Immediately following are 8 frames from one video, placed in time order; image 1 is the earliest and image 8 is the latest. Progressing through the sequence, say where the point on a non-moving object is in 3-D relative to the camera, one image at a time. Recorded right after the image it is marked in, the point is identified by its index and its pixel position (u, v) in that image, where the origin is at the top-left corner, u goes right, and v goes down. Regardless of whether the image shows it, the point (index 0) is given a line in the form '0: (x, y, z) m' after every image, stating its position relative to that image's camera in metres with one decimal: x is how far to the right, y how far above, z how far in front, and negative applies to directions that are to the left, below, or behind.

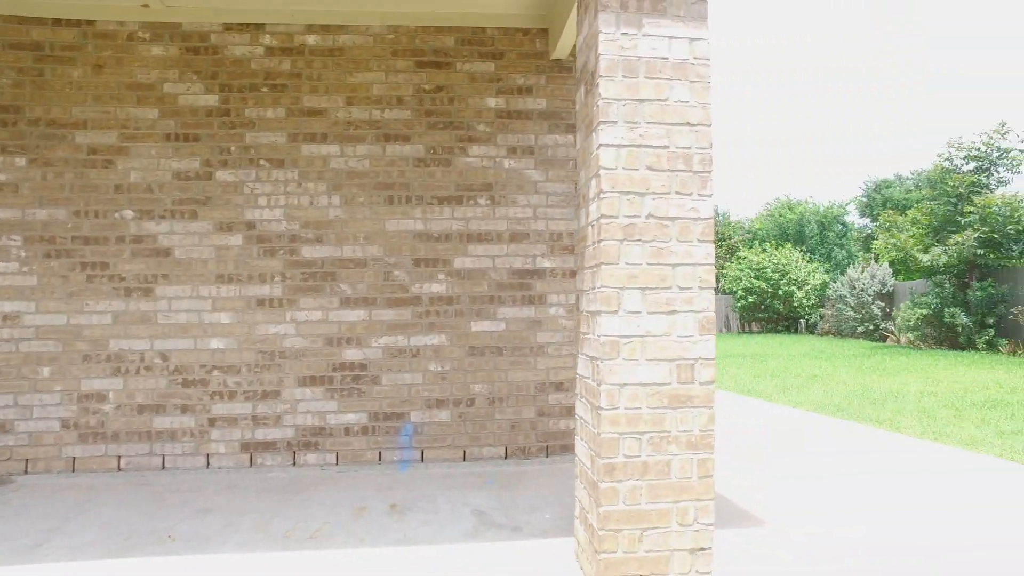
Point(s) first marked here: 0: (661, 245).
0: (+0.5, +0.1, +2.3) m
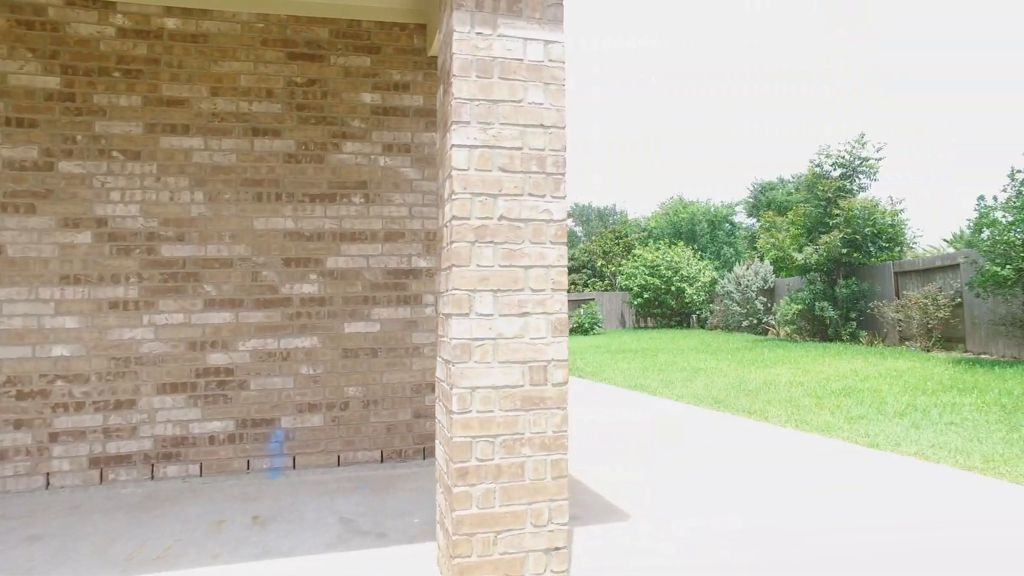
0: (0.0, +0.1, +2.3) m
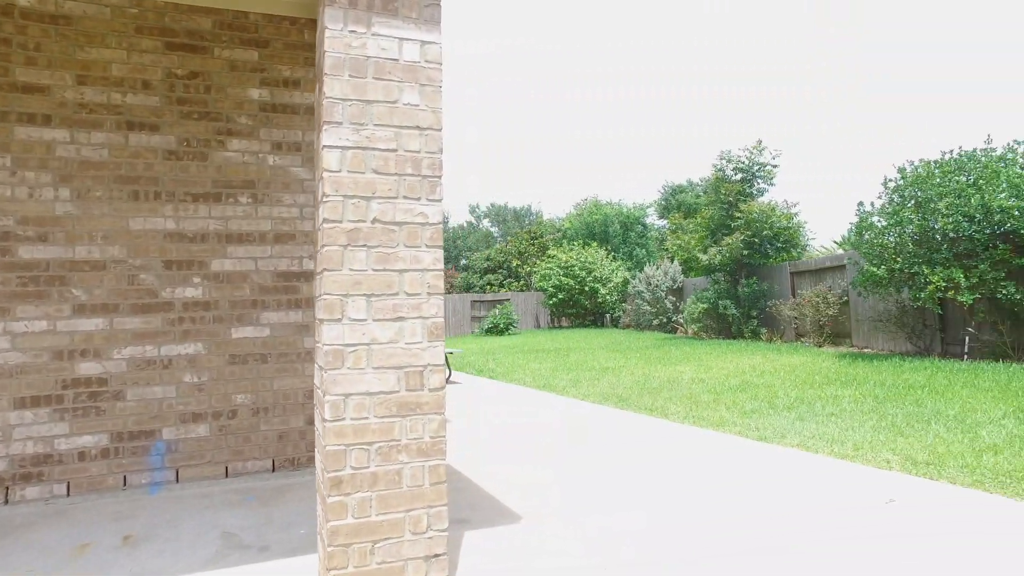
0: (-0.4, +0.1, +2.3) m
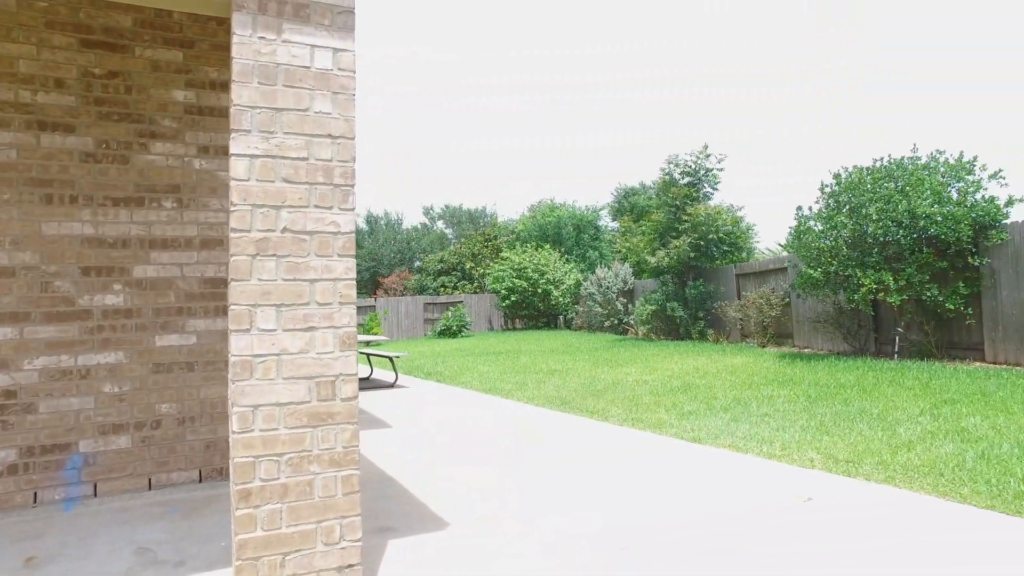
0: (-0.7, +0.1, +2.2) m
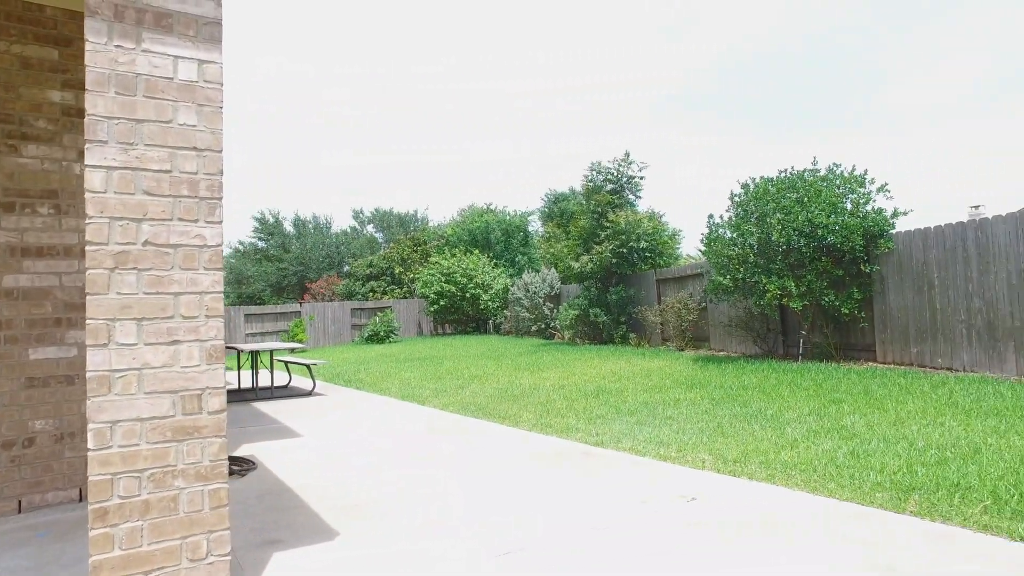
0: (-1.1, 0.0, +2.2) m
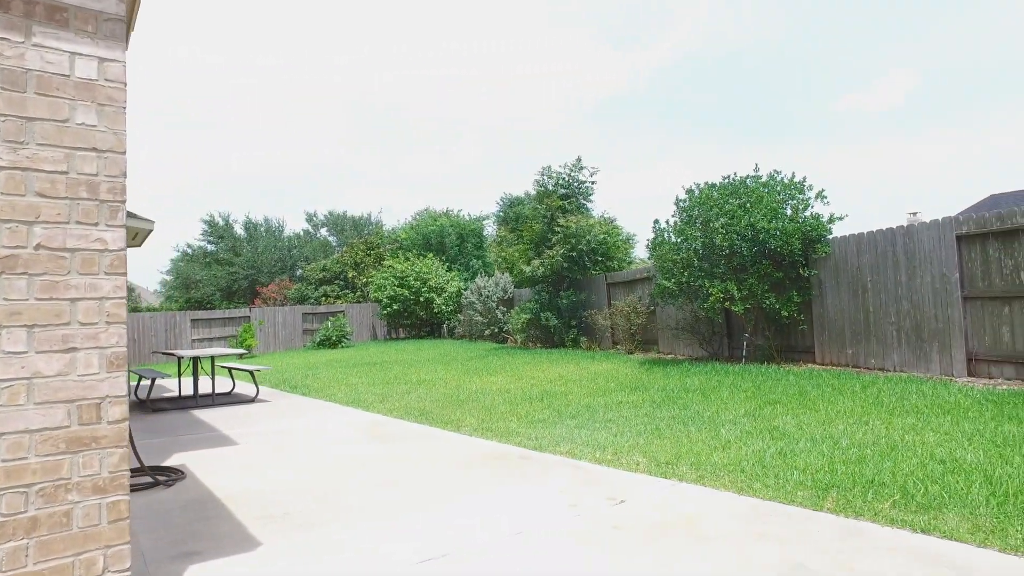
0: (-1.4, 0.0, +2.1) m
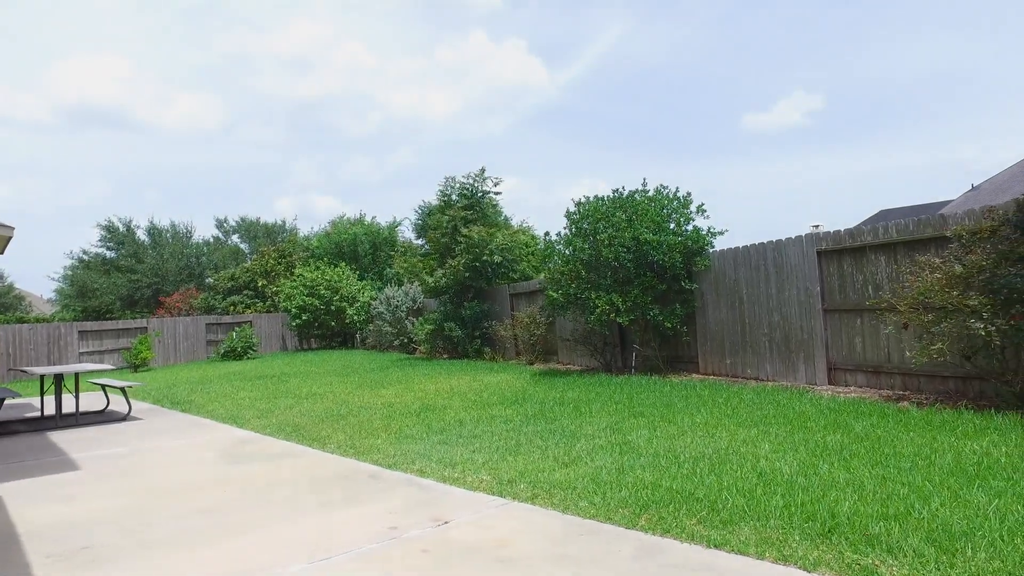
0: (-2.2, 0.0, +1.8) m
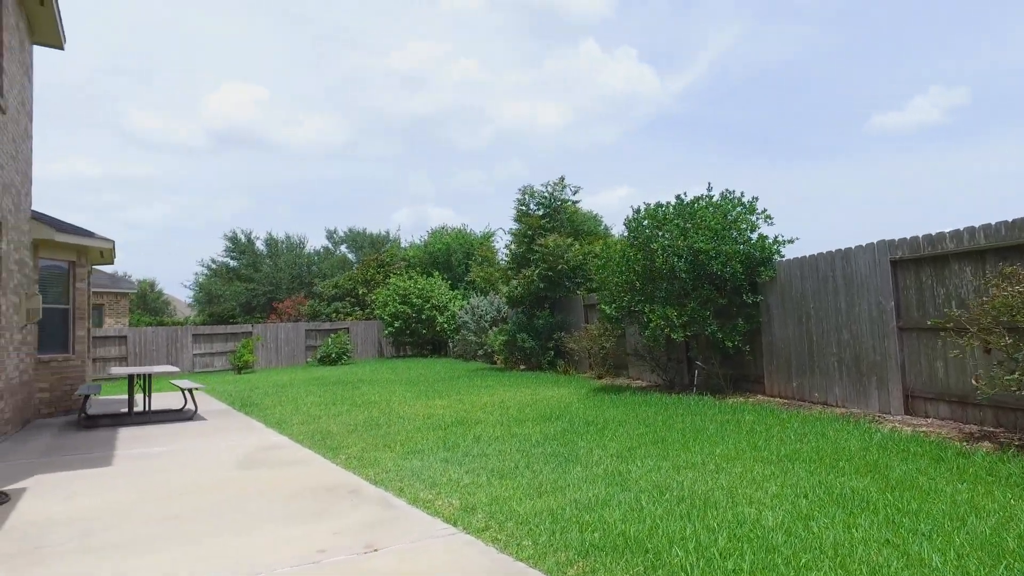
0: (-2.8, 0.0, +1.8) m
